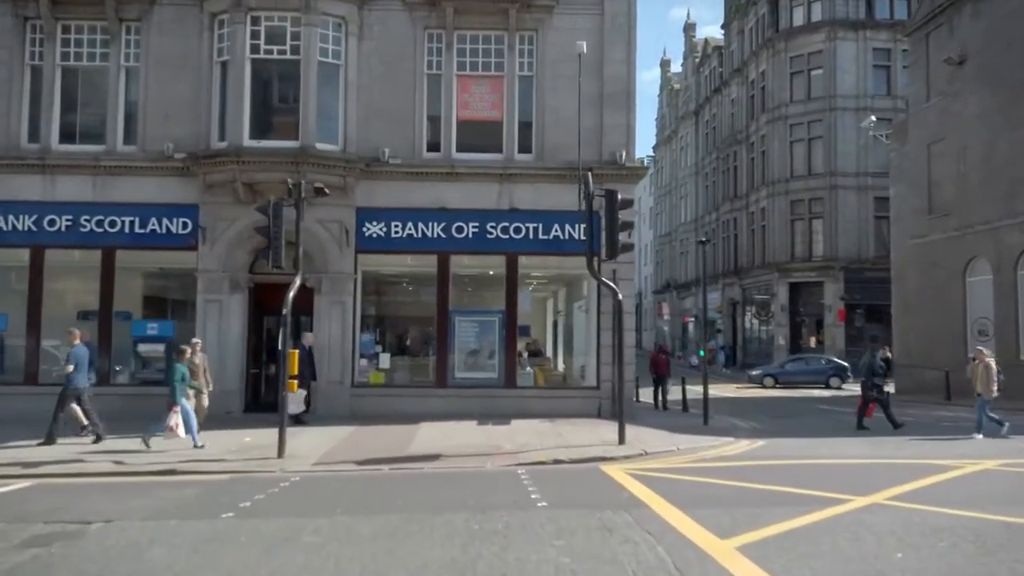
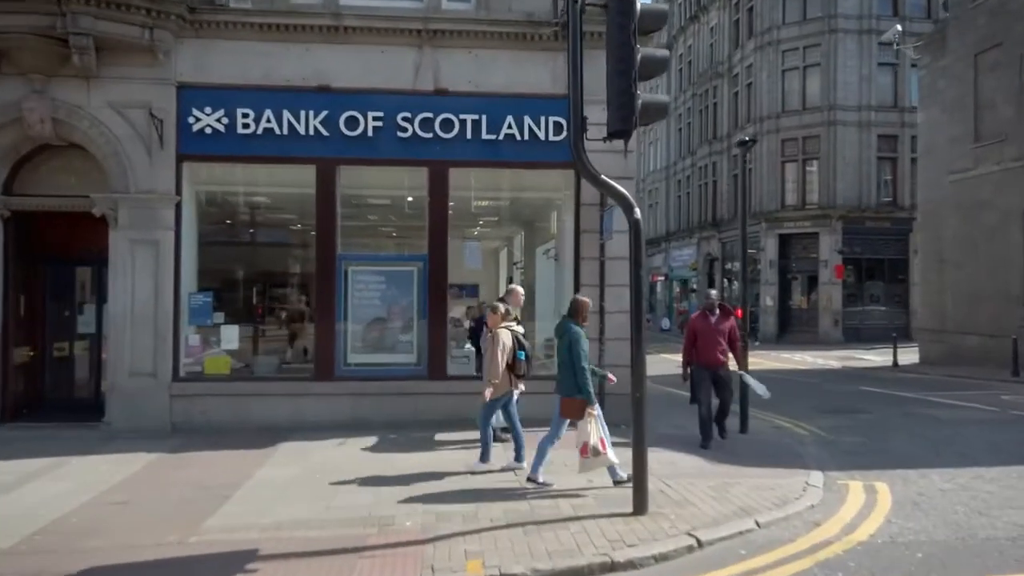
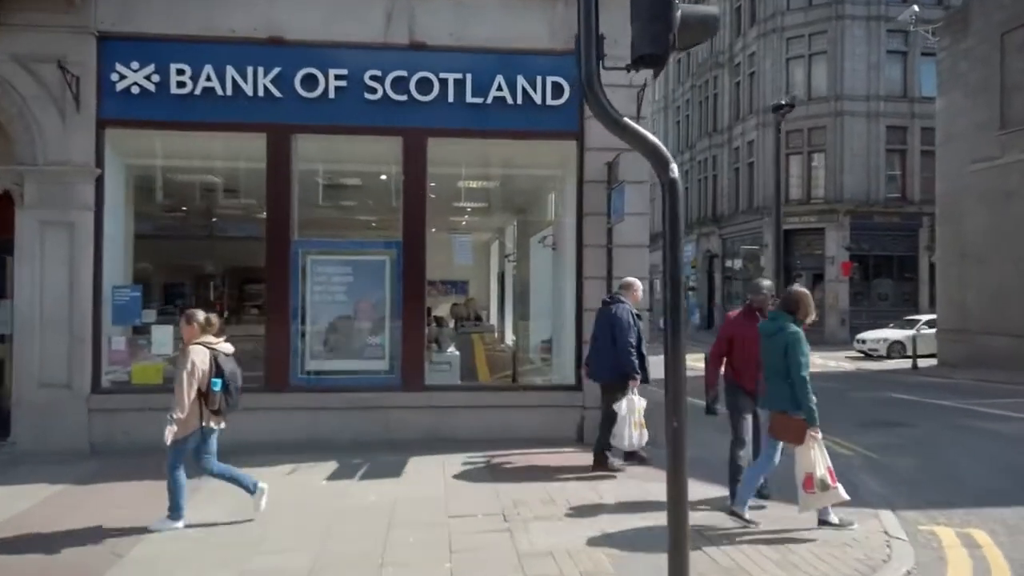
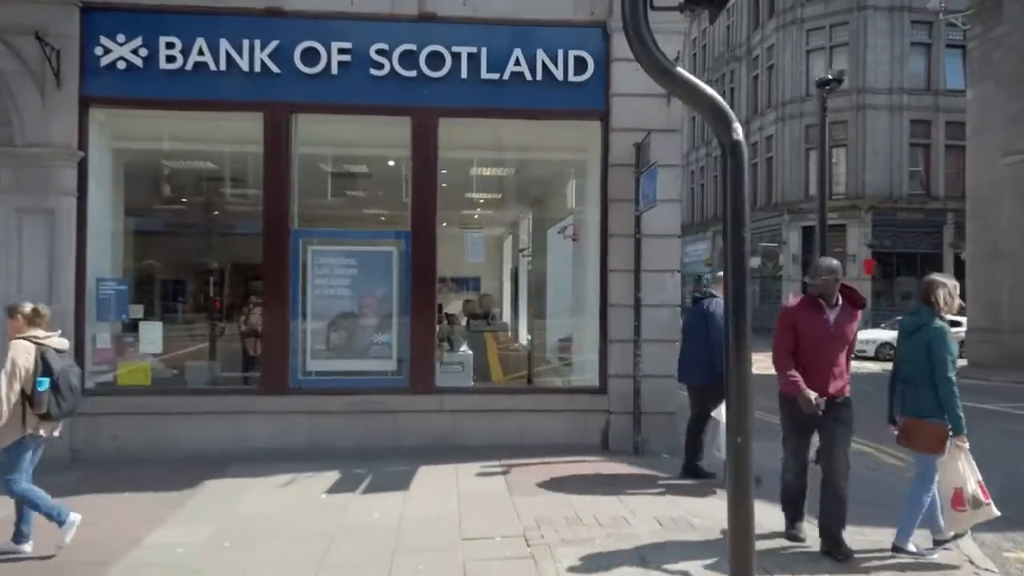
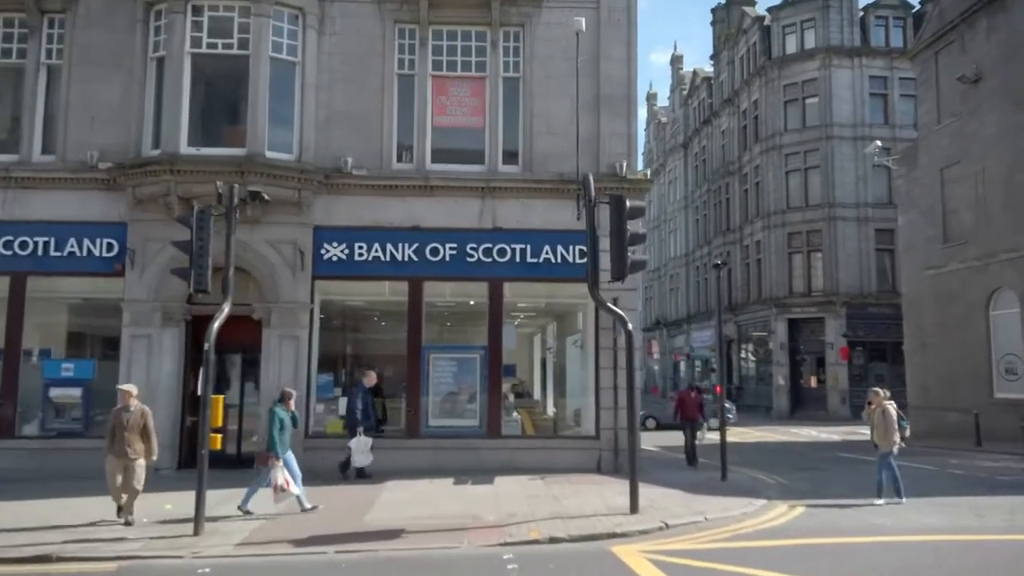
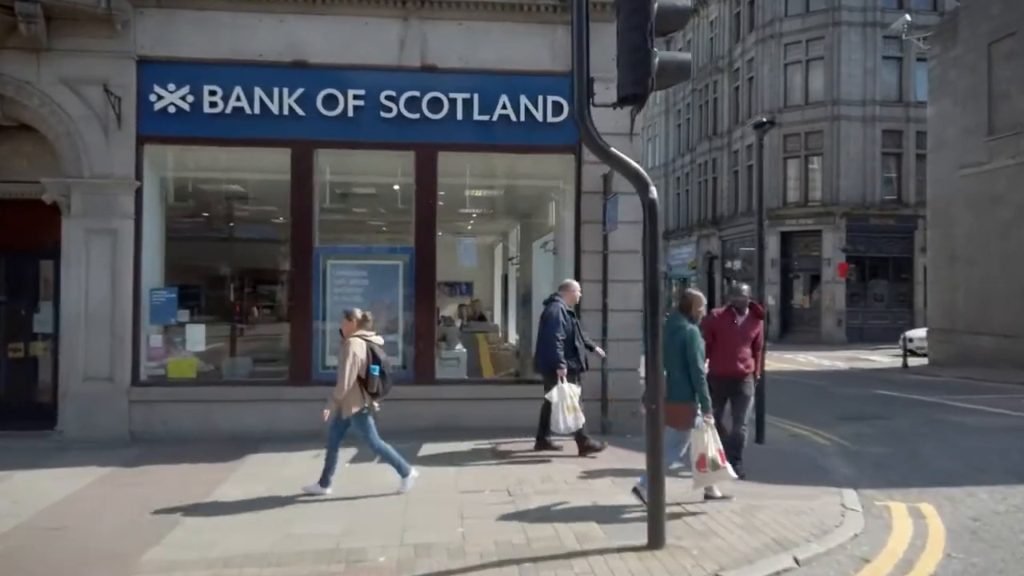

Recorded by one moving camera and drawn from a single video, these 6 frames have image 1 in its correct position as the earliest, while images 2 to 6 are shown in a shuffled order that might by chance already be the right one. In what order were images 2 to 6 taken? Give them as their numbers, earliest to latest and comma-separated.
5, 2, 6, 3, 4
